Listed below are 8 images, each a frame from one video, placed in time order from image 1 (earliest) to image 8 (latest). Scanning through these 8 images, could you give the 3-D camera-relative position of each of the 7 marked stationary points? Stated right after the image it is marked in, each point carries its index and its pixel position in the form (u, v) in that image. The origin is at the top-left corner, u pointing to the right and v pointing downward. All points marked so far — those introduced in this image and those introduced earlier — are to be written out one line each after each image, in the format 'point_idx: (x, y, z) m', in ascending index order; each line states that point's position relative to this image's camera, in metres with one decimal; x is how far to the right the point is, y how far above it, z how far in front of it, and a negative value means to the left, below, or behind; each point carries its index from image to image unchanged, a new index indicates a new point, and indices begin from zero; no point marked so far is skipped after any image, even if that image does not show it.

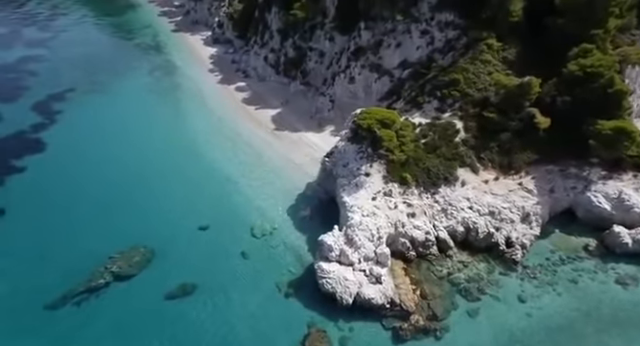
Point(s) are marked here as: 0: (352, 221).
0: (+1.6, -2.4, +19.1) m
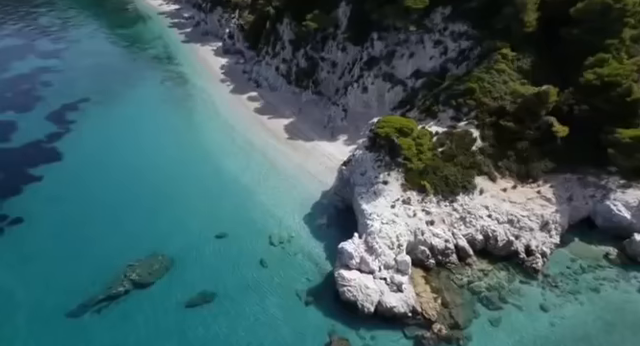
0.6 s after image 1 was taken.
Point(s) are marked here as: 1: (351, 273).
0: (+2.6, -2.8, +19.1) m
1: (+1.4, -4.7, +17.7) m
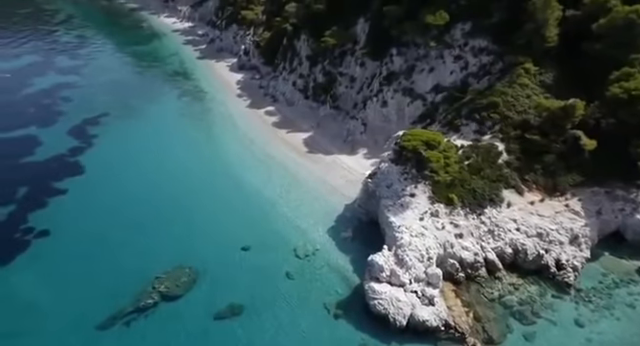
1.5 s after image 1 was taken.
0: (+4.1, -3.4, +19.0) m
1: (+2.8, -5.2, +17.6) m
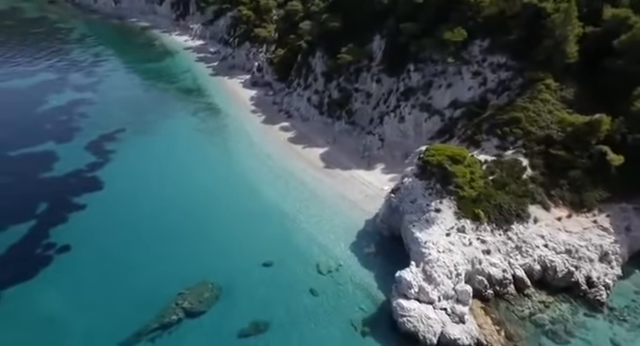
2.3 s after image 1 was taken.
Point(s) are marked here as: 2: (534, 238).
0: (+5.4, -4.2, +18.8) m
1: (+4.1, -5.9, +17.2) m
2: (+11.2, -3.4, +19.8) m
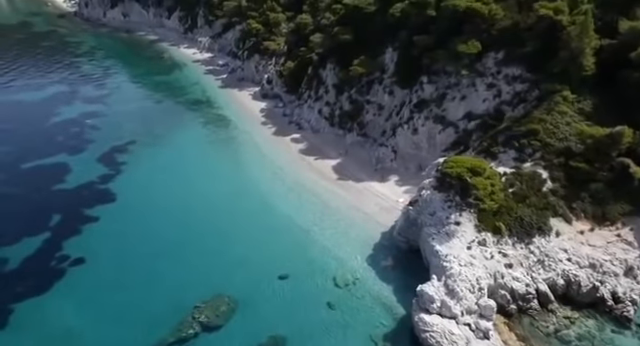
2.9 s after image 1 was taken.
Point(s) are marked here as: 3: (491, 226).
0: (+6.3, -4.7, +18.4) m
1: (+5.0, -6.4, +16.9) m
2: (+12.1, -4.0, +19.4) m
3: (+9.0, -2.8, +19.9) m
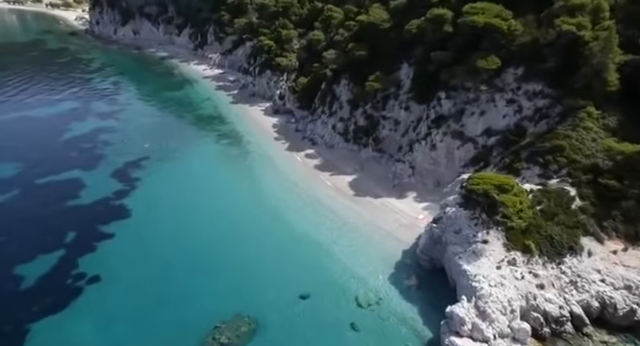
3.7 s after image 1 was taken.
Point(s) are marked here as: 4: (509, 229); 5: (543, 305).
0: (+7.5, -5.6, +17.7) m
1: (+6.2, -7.2, +16.1) m
2: (+13.3, -4.9, +18.7) m
3: (+10.2, -3.6, +19.3) m
4: (+9.8, -2.9, +19.8) m
5: (+10.4, -6.1, +17.5) m
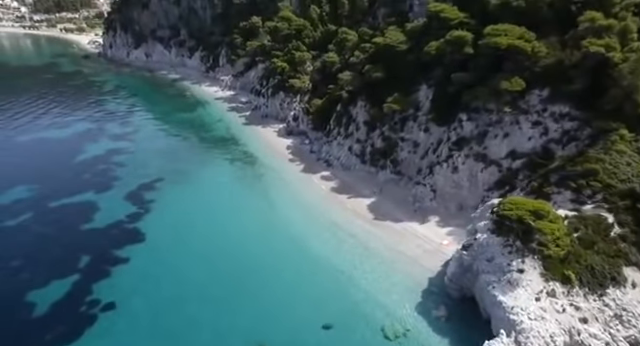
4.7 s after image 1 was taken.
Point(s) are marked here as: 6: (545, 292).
0: (+8.8, -6.7, +16.6) m
1: (+7.4, -8.2, +14.9) m
2: (+14.6, -6.1, +17.5) m
3: (+11.5, -4.9, +18.2) m
4: (+11.1, -4.2, +18.7) m
5: (+11.6, -7.3, +16.3) m
6: (+10.5, -5.6, +17.8) m
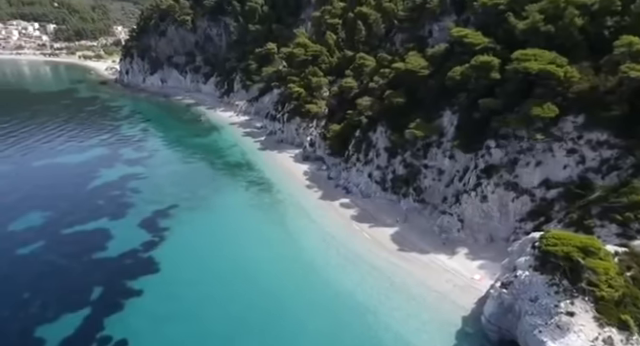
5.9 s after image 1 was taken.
0: (+10.0, -8.0, +14.8) m
1: (+8.6, -9.5, +13.1) m
2: (+15.9, -7.5, +15.6) m
3: (+12.8, -6.3, +16.5) m
4: (+12.4, -5.7, +17.0) m
5: (+12.9, -8.6, +14.4) m
6: (+11.8, -7.0, +16.0) m
